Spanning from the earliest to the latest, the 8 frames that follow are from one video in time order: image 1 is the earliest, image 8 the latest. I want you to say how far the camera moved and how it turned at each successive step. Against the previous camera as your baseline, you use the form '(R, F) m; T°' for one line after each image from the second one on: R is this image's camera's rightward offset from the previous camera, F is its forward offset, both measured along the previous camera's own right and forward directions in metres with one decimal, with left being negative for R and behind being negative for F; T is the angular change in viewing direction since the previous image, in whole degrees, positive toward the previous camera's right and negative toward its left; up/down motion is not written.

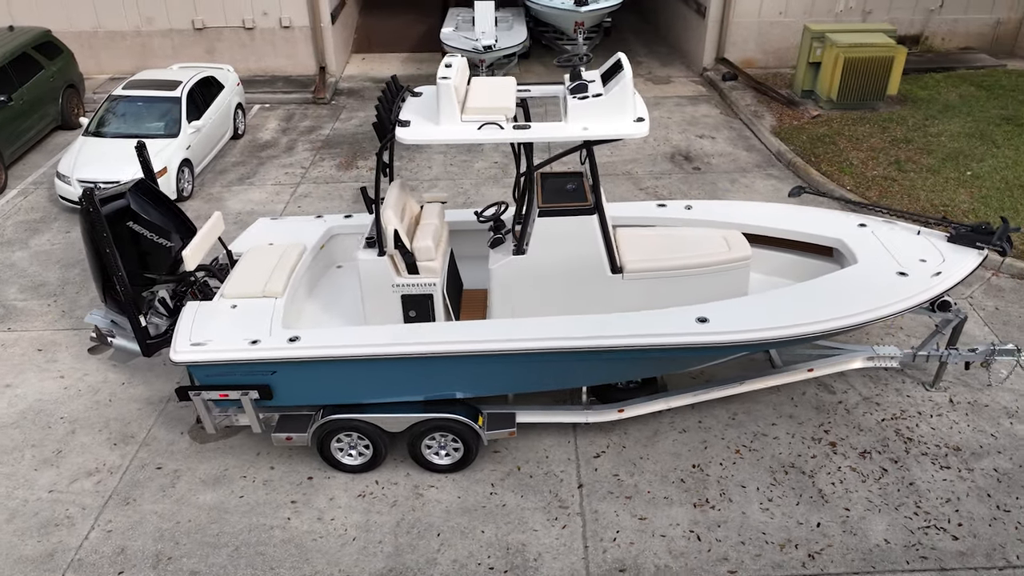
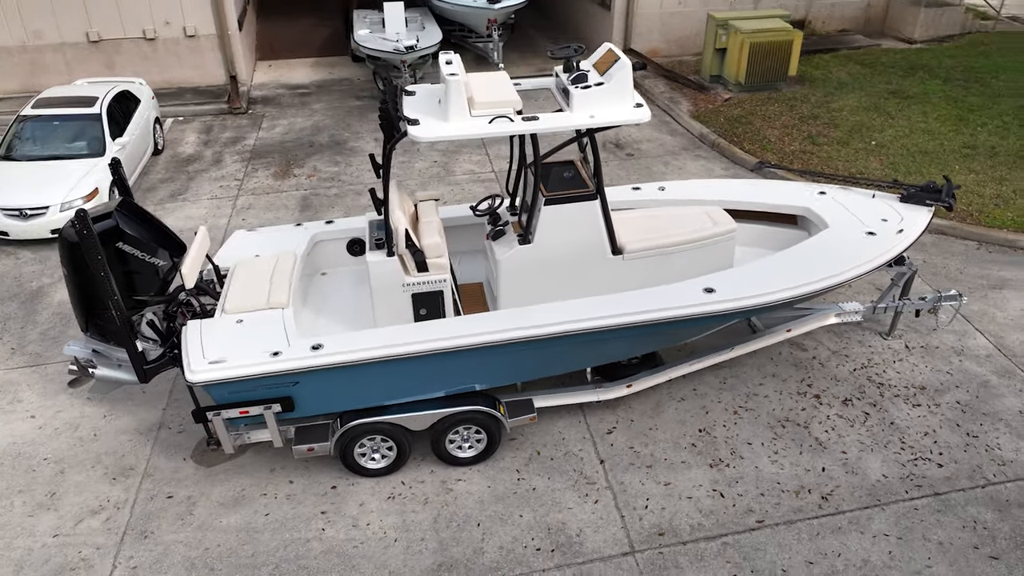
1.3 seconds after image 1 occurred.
(-0.6, 0.0) m; +8°
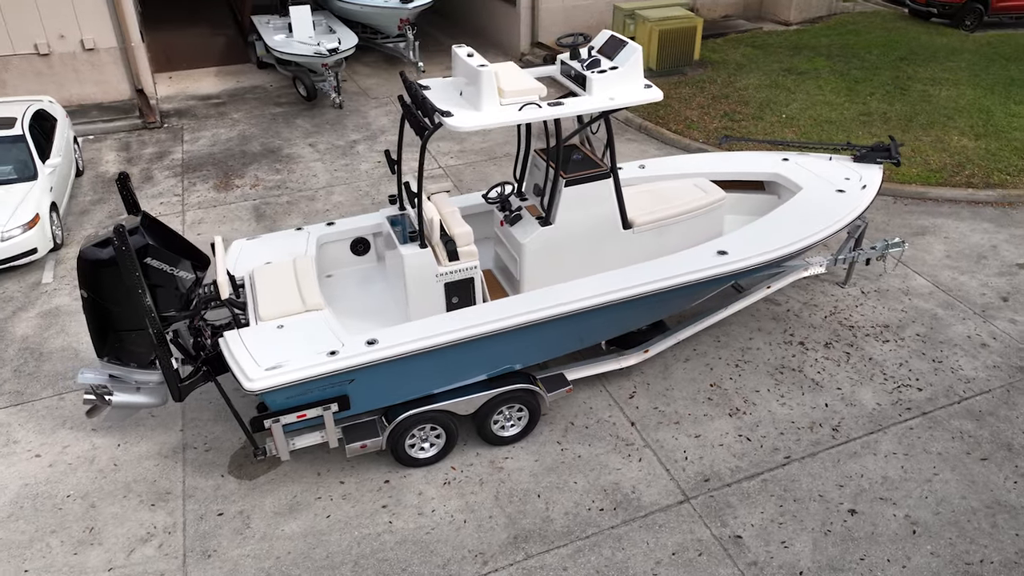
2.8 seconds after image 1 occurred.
(-0.8, -0.1) m; +9°
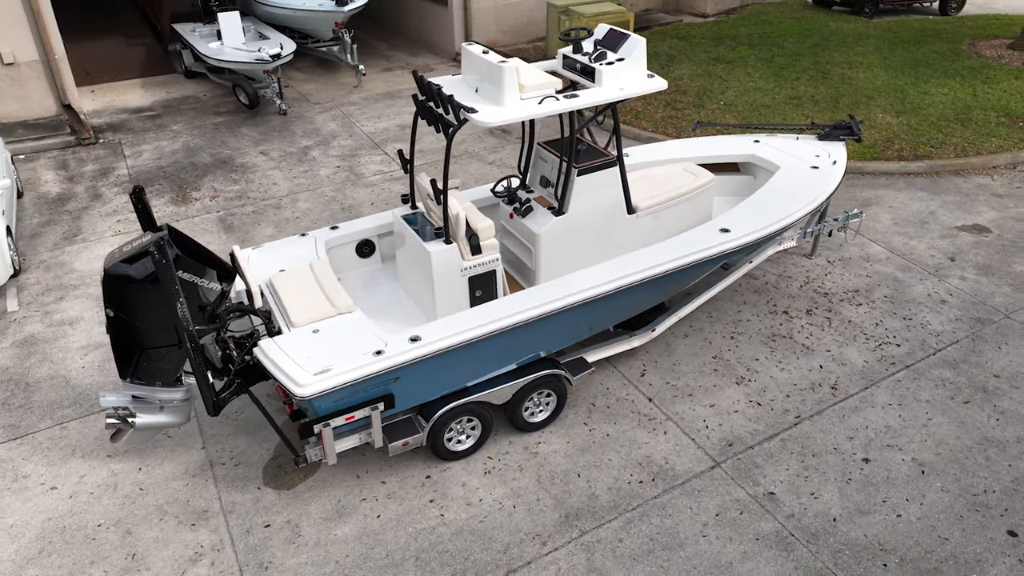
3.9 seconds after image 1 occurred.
(-0.6, -0.1) m; +7°
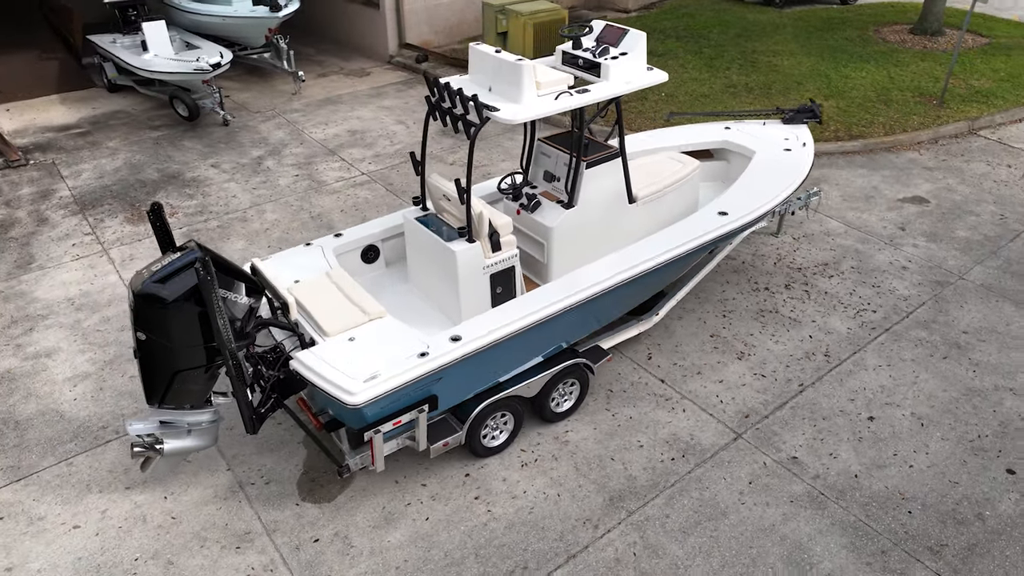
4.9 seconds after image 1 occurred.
(-0.6, 0.0) m; +7°
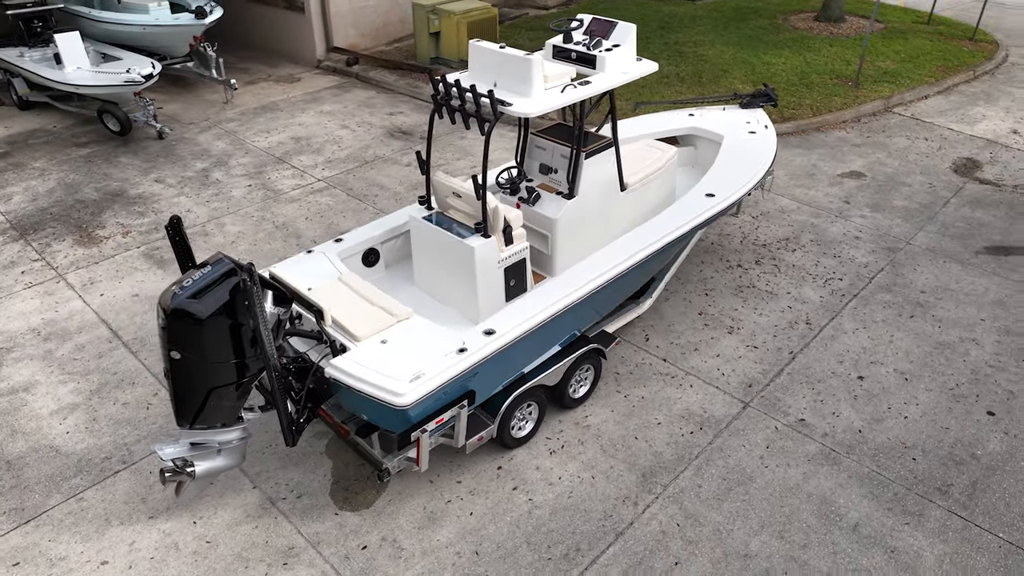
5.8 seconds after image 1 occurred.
(-0.6, 0.0) m; +7°
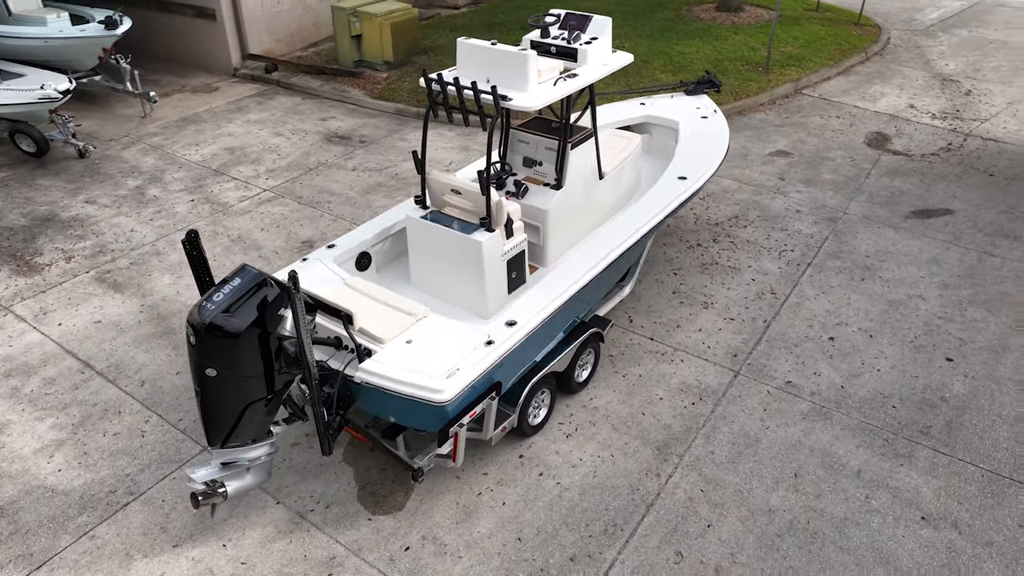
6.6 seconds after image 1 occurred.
(-0.6, 0.0) m; +8°
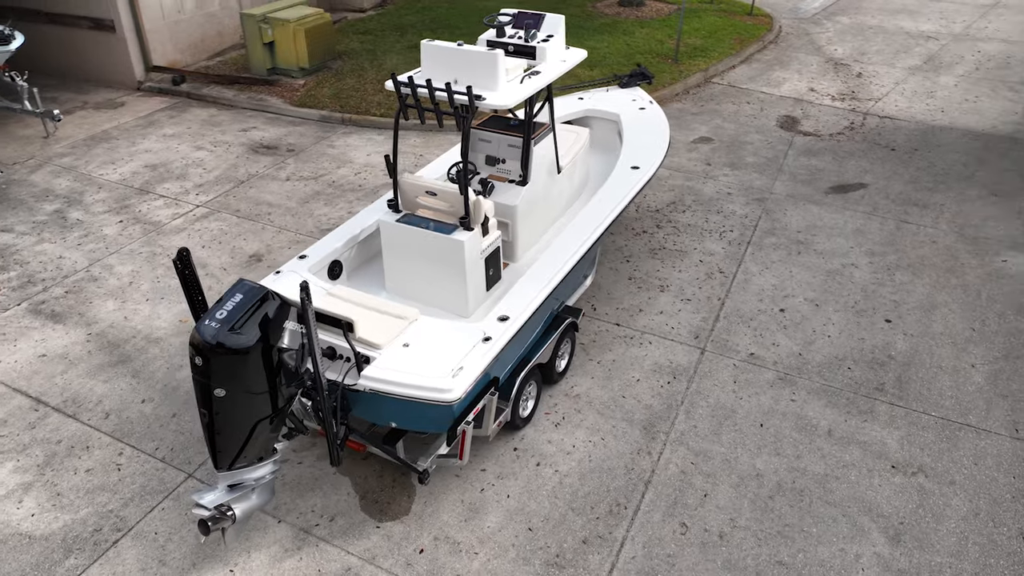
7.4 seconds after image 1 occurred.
(-0.4, 0.0) m; +7°
